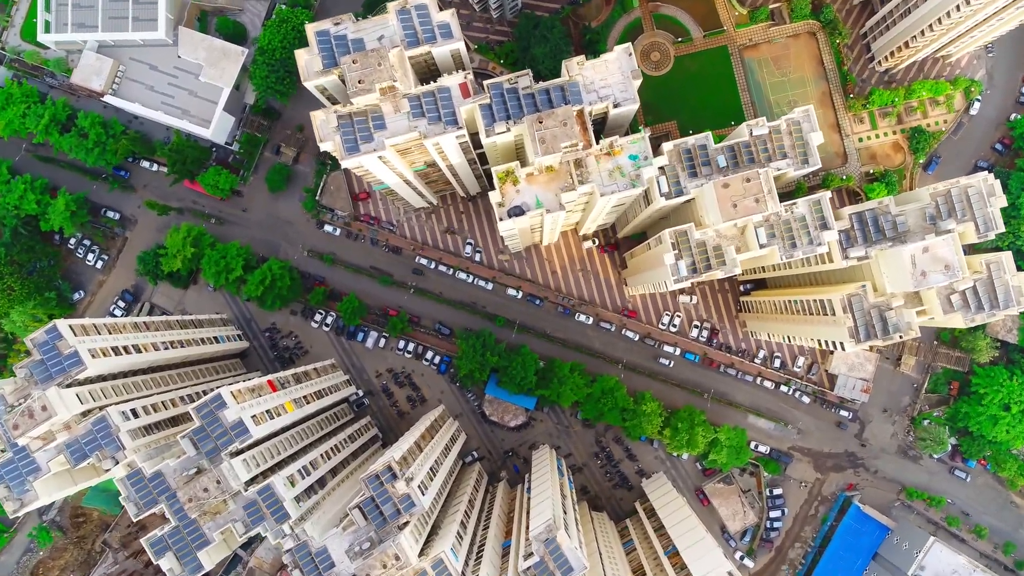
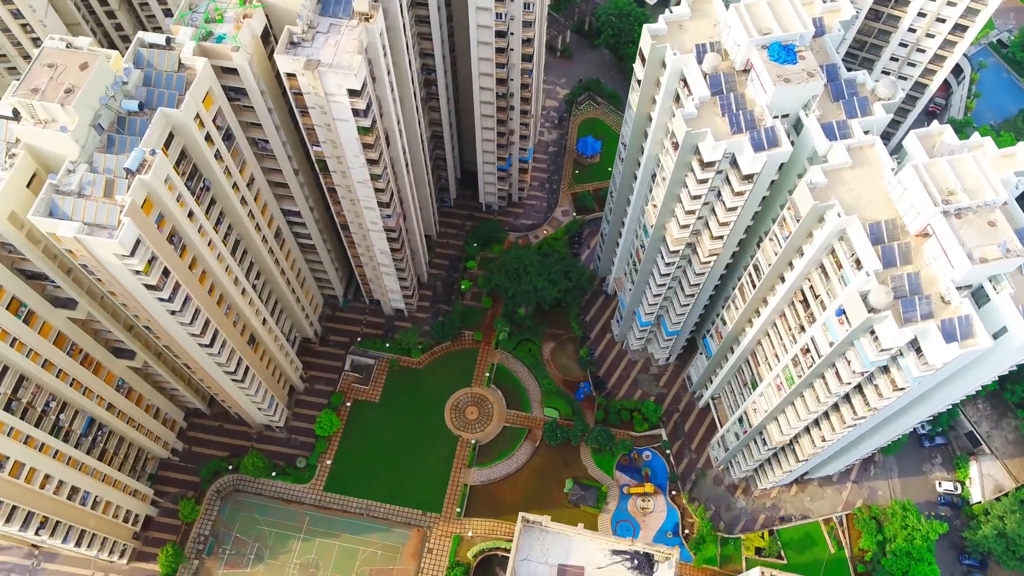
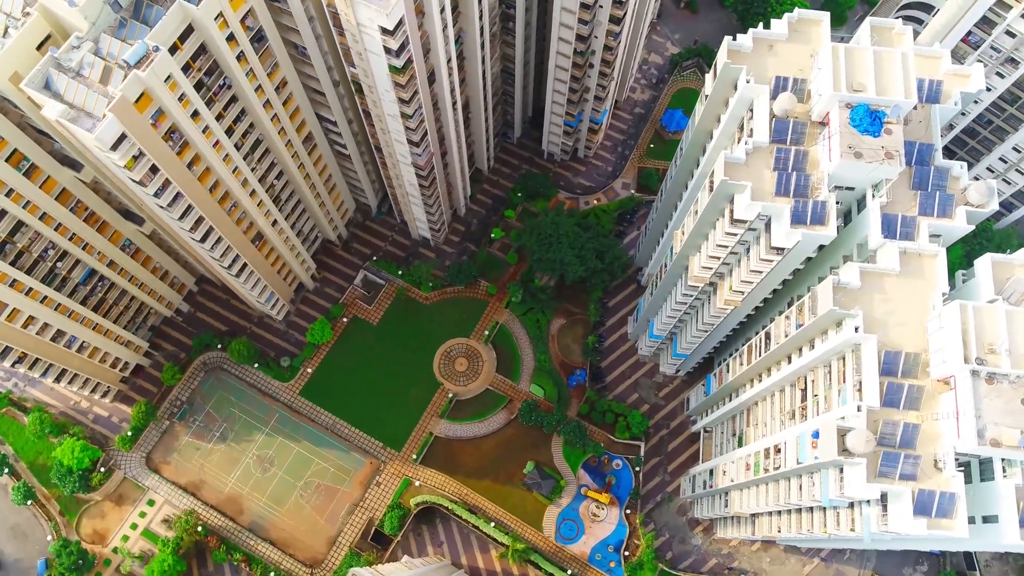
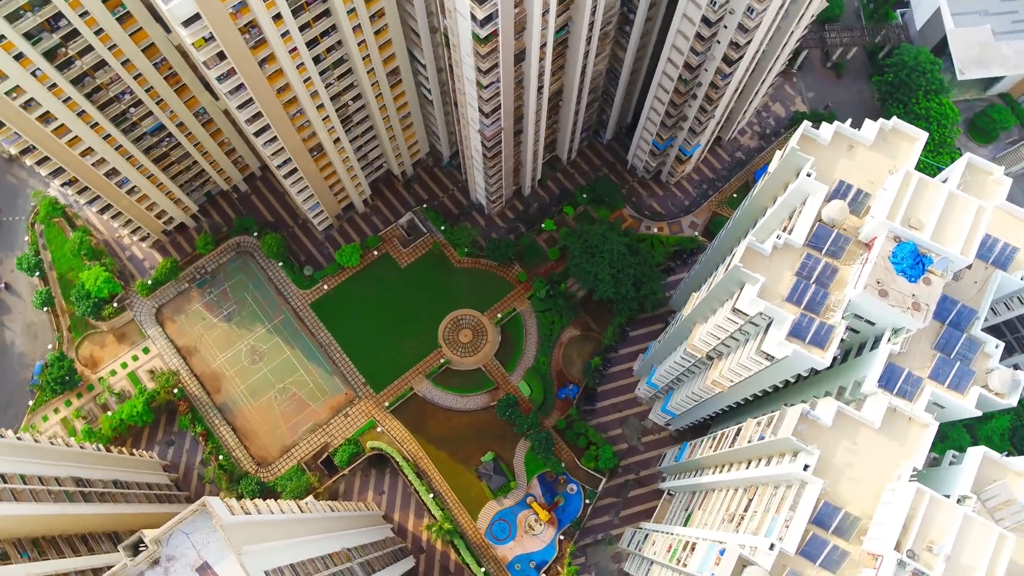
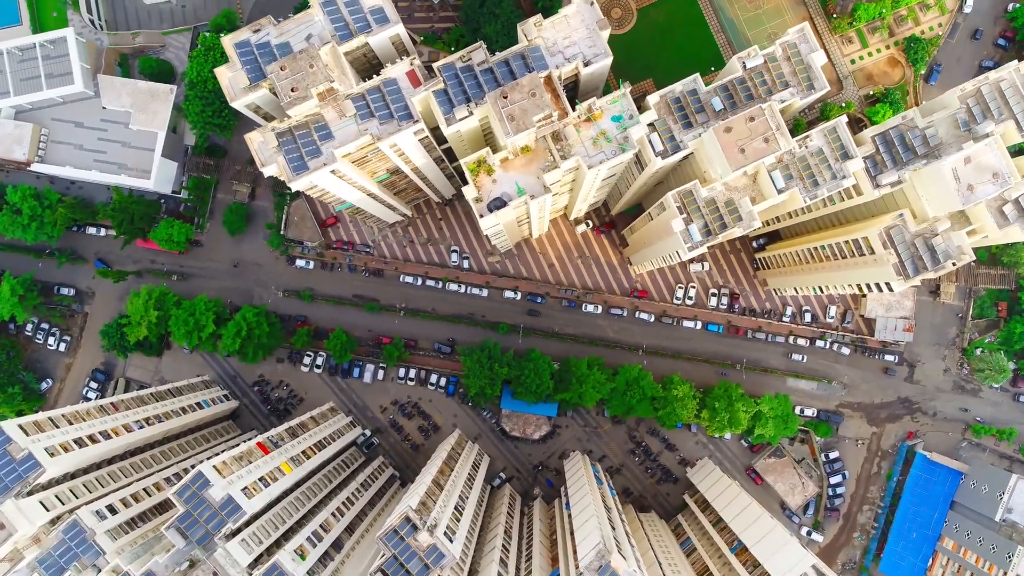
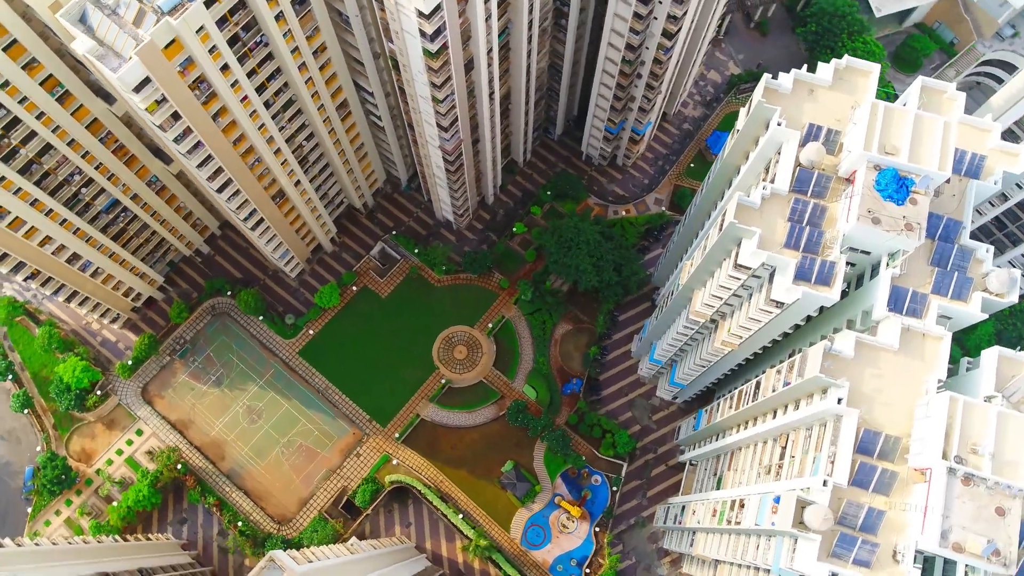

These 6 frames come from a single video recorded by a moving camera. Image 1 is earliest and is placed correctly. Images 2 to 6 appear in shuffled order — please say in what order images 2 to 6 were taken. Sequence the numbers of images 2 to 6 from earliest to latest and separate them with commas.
5, 2, 3, 6, 4
